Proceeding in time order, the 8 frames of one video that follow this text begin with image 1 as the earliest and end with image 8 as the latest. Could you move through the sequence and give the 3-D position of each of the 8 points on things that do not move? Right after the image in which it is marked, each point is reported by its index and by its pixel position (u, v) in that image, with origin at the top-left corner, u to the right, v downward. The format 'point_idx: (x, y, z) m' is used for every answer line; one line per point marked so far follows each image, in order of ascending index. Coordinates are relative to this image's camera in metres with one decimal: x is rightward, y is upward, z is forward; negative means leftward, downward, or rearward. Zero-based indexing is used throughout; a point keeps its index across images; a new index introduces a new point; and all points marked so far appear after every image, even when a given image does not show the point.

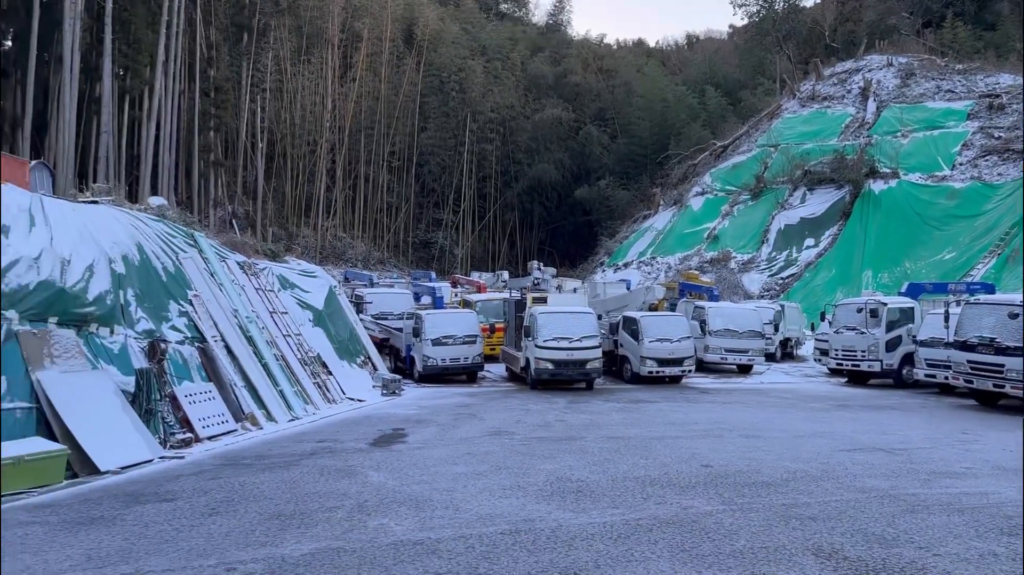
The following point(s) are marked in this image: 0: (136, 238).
0: (-7.0, +0.9, +15.1) m
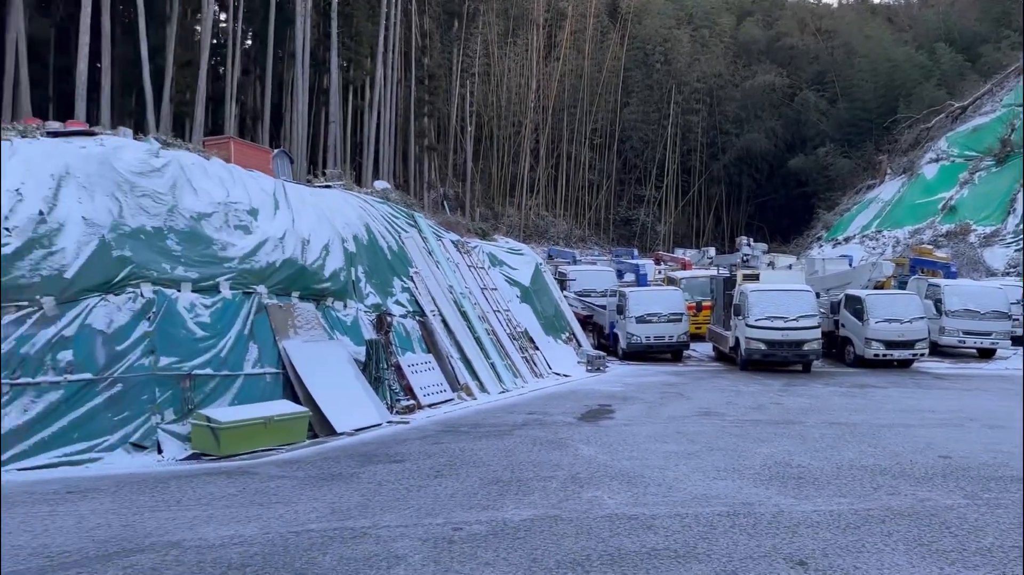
0: (-3.0, +1.4, +16.3) m
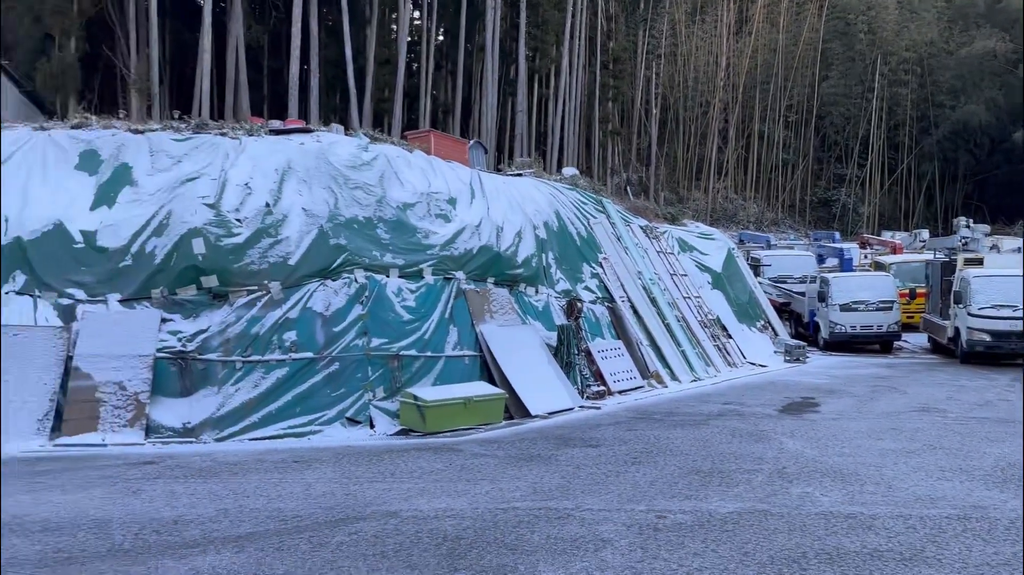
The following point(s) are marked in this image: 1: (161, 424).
0: (+0.9, +1.7, +16.5) m
1: (-4.7, -1.8, +10.8) m
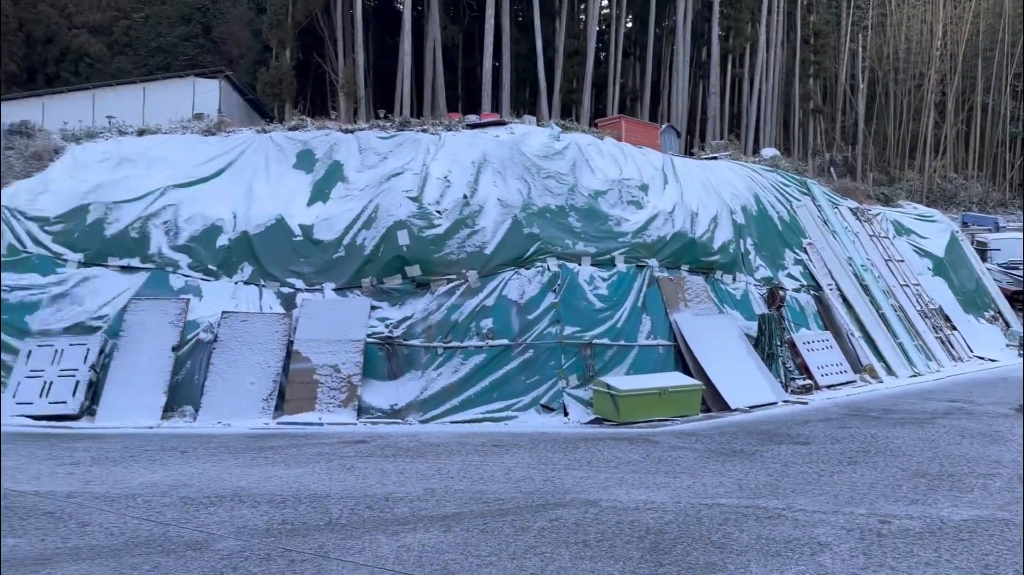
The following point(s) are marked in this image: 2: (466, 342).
0: (+4.7, +1.9, +15.7) m
1: (-2.0, -1.7, +11.5) m
2: (-0.7, -0.8, +12.0) m
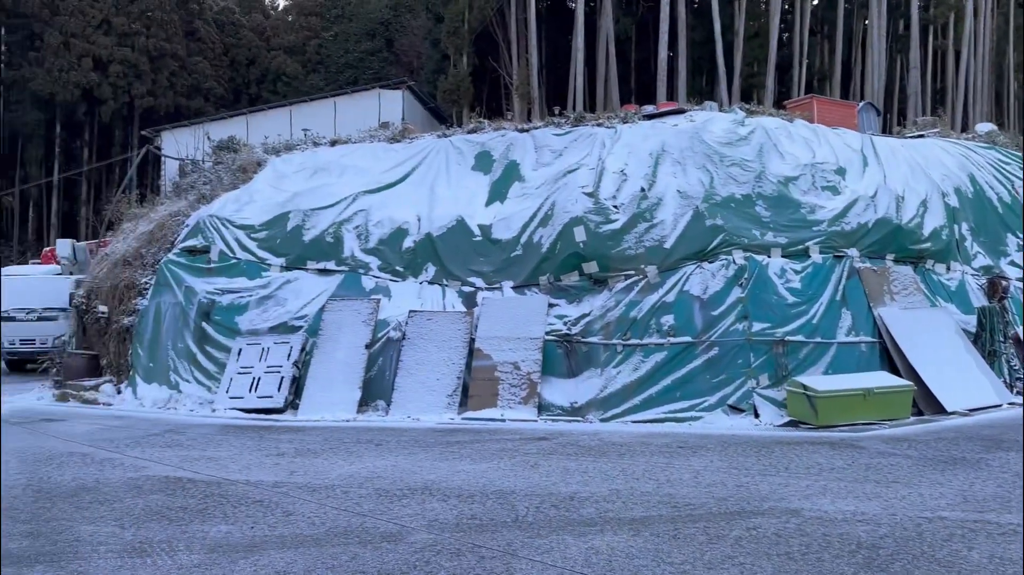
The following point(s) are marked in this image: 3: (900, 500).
0: (+7.9, +2.1, +14.2) m
1: (+0.6, -1.6, +11.4) m
2: (+2.0, -0.7, +11.7) m
3: (+3.2, -1.7, +6.6) m
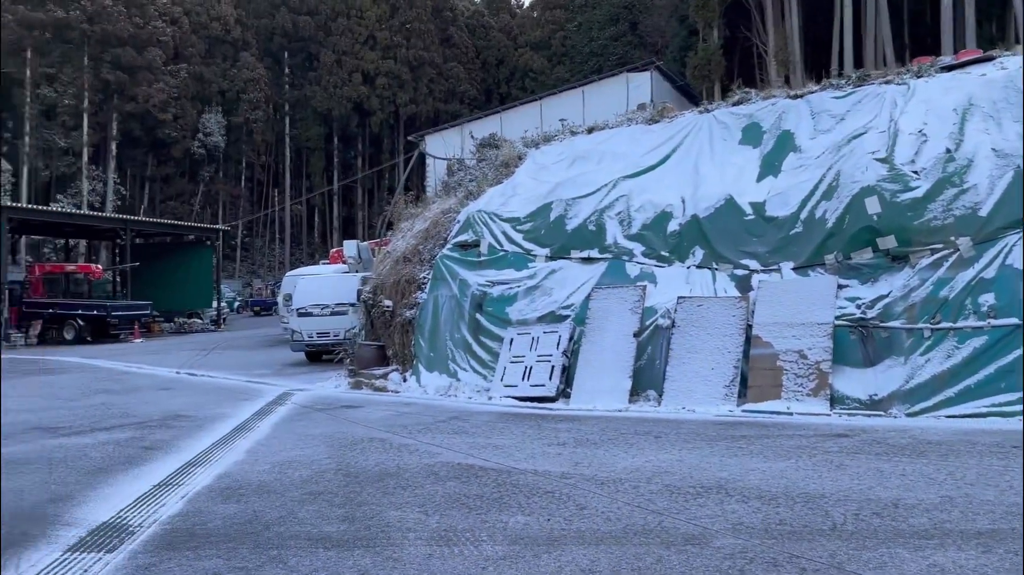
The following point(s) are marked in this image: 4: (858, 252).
0: (+12.0, +2.6, +10.8) m
1: (+4.3, -1.4, +10.4) m
2: (+5.6, -0.4, +10.2) m
3: (+5.3, -1.5, +5.0) m
4: (+4.8, +0.5, +11.4) m
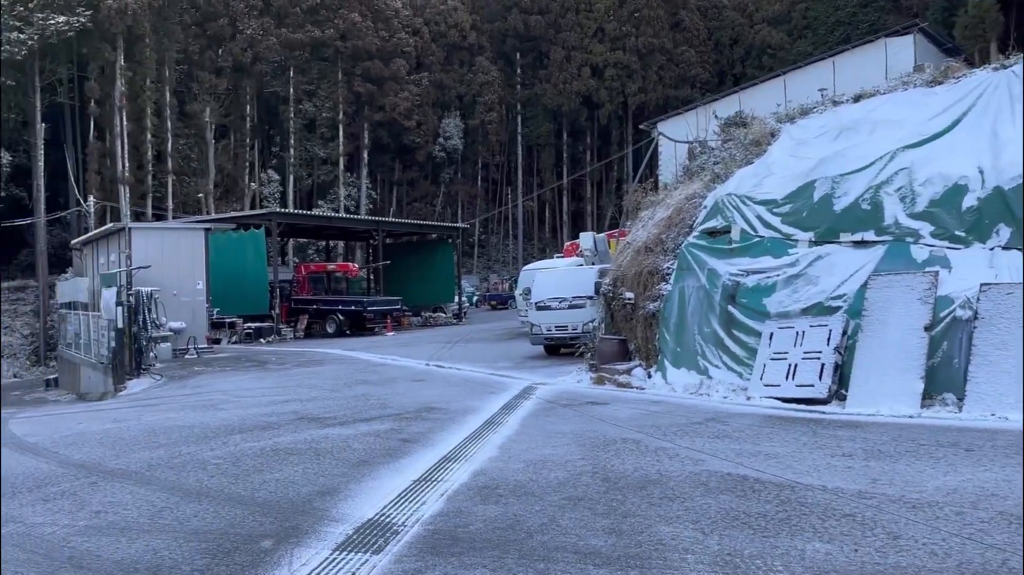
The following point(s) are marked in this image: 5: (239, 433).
0: (+14.6, +2.9, +6.3) m
1: (+7.2, -1.2, +8.1) m
2: (+8.4, -0.2, +7.6) m
3: (+6.7, -1.3, +2.6) m
4: (+8.0, +0.7, +8.9) m
5: (-3.4, -1.8, +10.1) m
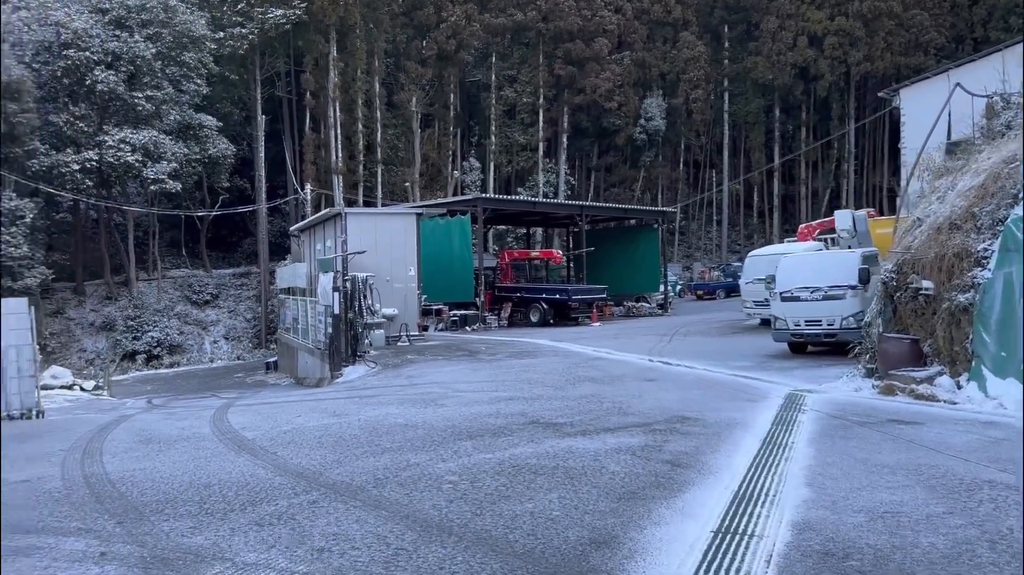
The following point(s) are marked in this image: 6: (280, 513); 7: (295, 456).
0: (+16.2, +2.9, +0.8) m
1: (+9.4, -1.1, +4.3) m
2: (+10.5, -0.2, +3.5) m
3: (+7.6, -1.3, -0.9) m
4: (+10.3, +0.8, +4.9) m
5: (-0.5, -1.6, +8.7) m
6: (-1.7, -1.7, +6.1) m
7: (-2.2, -1.7, +8.3) m
